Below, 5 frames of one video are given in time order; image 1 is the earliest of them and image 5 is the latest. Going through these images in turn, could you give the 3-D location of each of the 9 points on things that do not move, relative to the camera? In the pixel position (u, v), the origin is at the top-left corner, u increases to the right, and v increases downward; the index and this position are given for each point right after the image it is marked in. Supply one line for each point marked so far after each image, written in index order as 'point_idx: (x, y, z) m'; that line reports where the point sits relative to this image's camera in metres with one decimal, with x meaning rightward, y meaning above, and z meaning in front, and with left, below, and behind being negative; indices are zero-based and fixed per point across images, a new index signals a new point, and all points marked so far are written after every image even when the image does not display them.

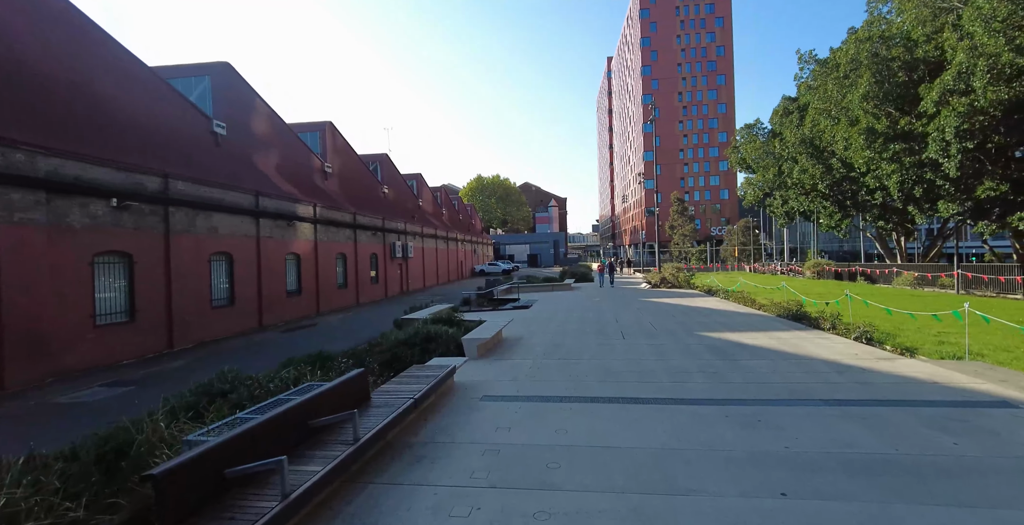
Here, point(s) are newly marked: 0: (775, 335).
0: (+4.8, -1.3, +8.1) m
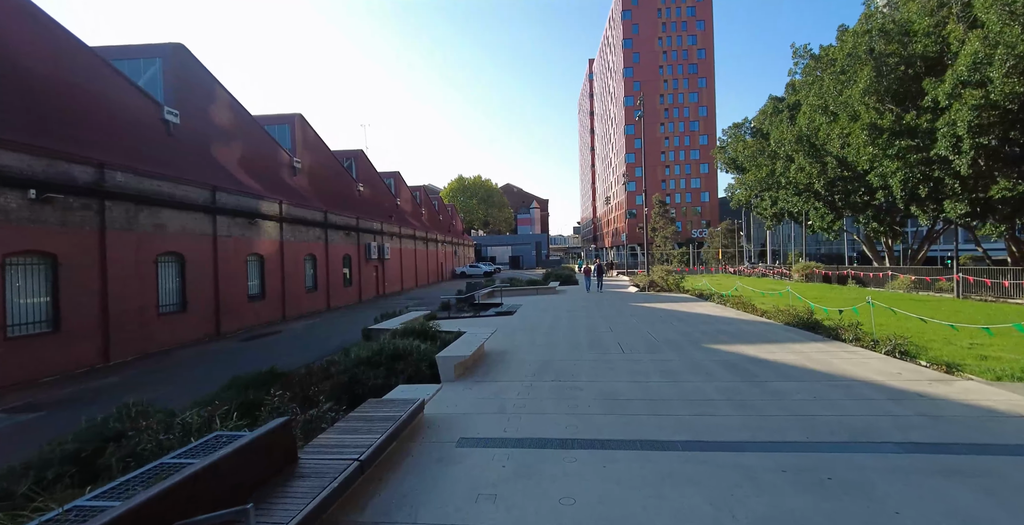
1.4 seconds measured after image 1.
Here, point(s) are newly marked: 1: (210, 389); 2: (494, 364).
0: (+4.6, -1.4, +7.2) m
1: (-5.2, -2.2, +7.6) m
2: (-0.3, -1.6, +6.6) m
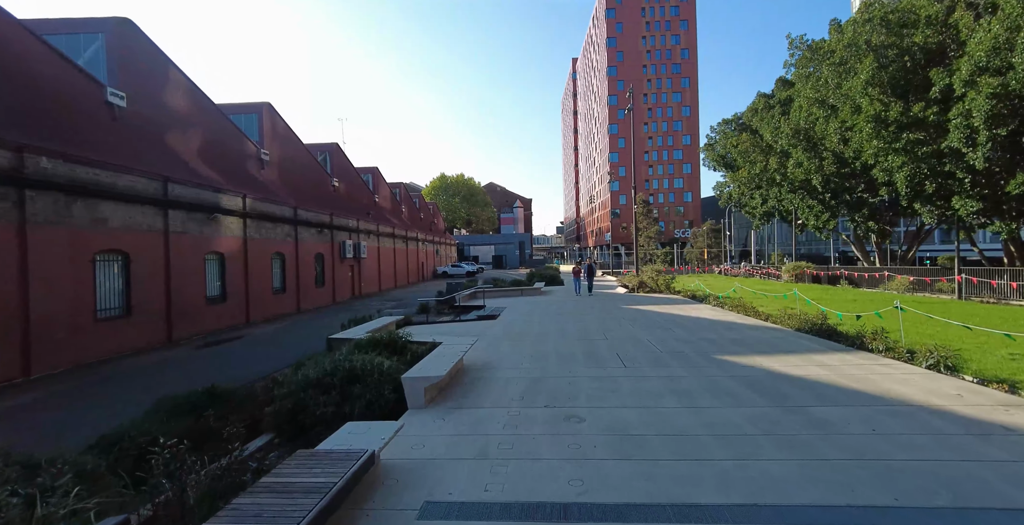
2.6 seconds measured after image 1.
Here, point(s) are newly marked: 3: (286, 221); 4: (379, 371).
0: (+4.3, -1.4, +6.3) m
1: (-5.4, -2.1, +6.3) m
2: (-0.5, -1.6, +5.5) m
3: (-10.3, +1.9, +19.9) m
4: (-1.6, -1.3, +5.1) m
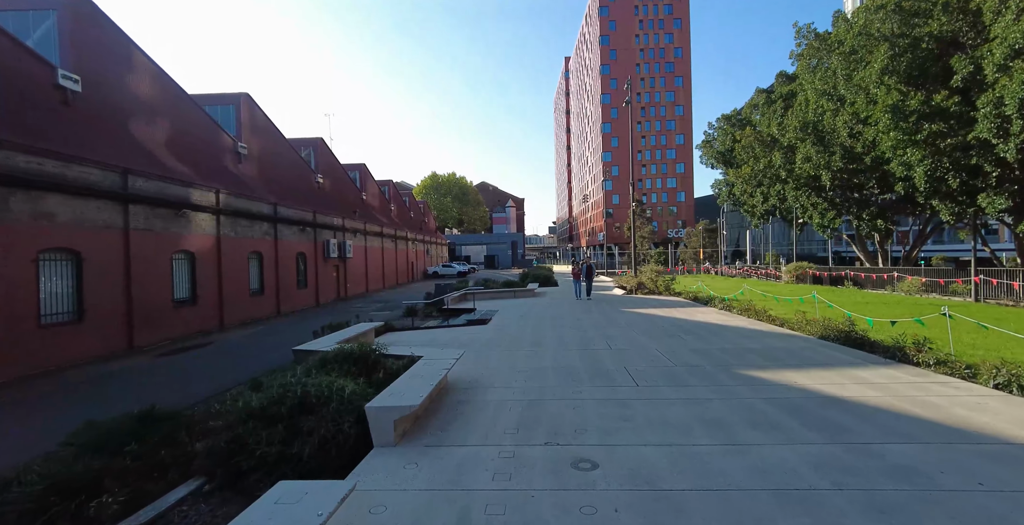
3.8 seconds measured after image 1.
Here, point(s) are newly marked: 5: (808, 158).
0: (+4.2, -1.4, +5.4) m
1: (-5.5, -2.1, +5.2) m
2: (-0.6, -1.6, +4.6) m
3: (-10.7, +1.9, +18.8) m
4: (-1.6, -1.3, +4.2) m
5: (+10.3, +3.6, +15.3) m
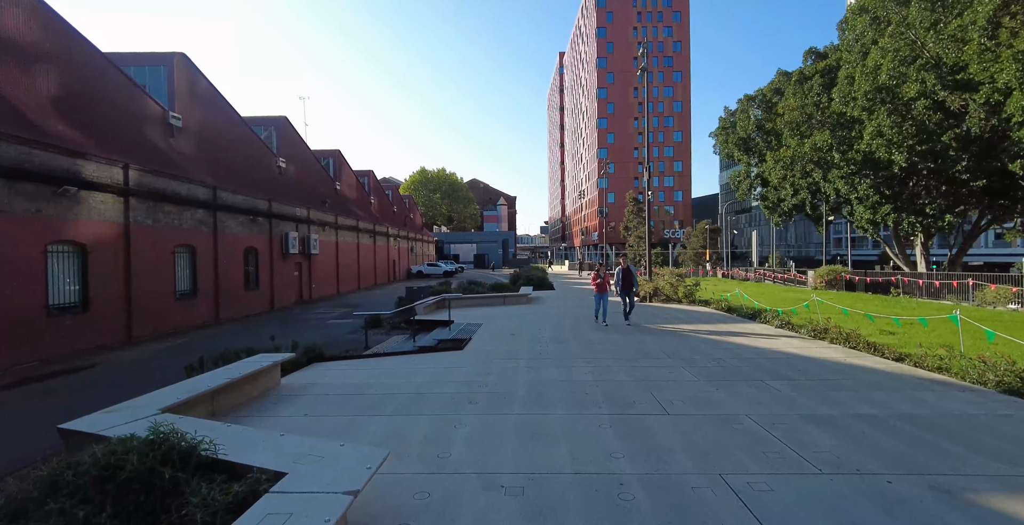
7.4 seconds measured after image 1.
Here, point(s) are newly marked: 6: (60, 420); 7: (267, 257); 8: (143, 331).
0: (+4.1, -1.4, +2.3) m
1: (-5.7, -2.1, +2.0) m
2: (-0.7, -1.5, +1.4) m
3: (-11.0, +2.1, +15.4) m
4: (-1.7, -1.2, +1.0) m
5: (+10.1, +3.5, +12.4) m
6: (-5.6, -2.0, +5.3) m
7: (-10.9, +0.3, +19.6) m
8: (-10.8, -2.0, +12.8) m
